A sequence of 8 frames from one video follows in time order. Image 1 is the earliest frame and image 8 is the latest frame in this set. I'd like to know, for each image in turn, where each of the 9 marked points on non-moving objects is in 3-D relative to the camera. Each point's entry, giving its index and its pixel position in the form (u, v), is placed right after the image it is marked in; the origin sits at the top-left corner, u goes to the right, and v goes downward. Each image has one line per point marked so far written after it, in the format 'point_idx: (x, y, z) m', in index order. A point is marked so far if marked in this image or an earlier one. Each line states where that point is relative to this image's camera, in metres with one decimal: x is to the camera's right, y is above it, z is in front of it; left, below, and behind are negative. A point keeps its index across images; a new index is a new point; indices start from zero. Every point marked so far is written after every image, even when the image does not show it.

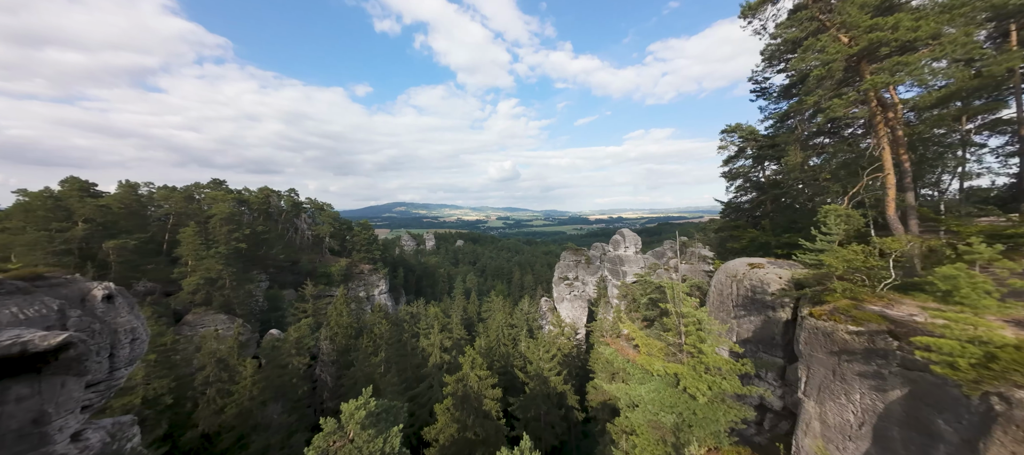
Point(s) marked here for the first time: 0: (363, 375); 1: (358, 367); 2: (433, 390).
0: (-8.1, -8.1, +17.8) m
1: (-8.6, -7.8, +18.2) m
2: (-4.2, -8.7, +17.5) m
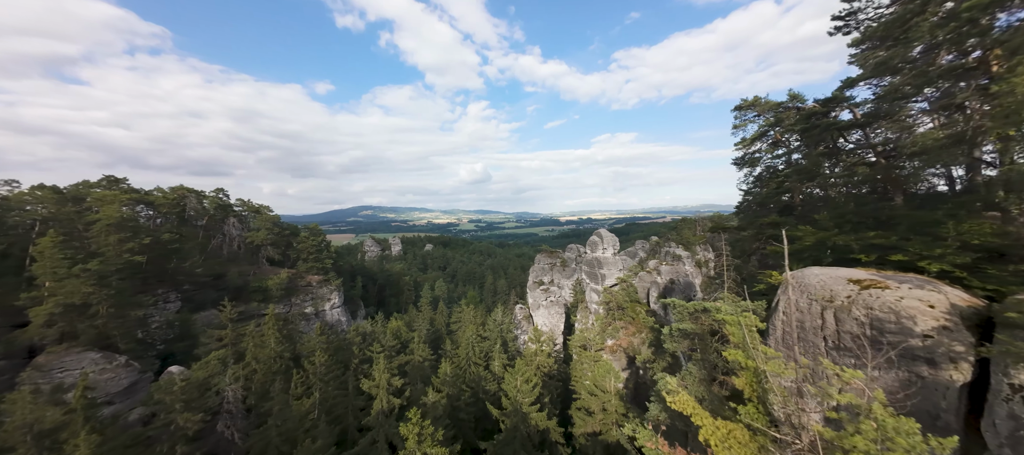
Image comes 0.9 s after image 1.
0: (-9.4, -8.3, +13.2) m
1: (-9.8, -8.0, +13.5) m
2: (-5.4, -8.8, +13.1) m
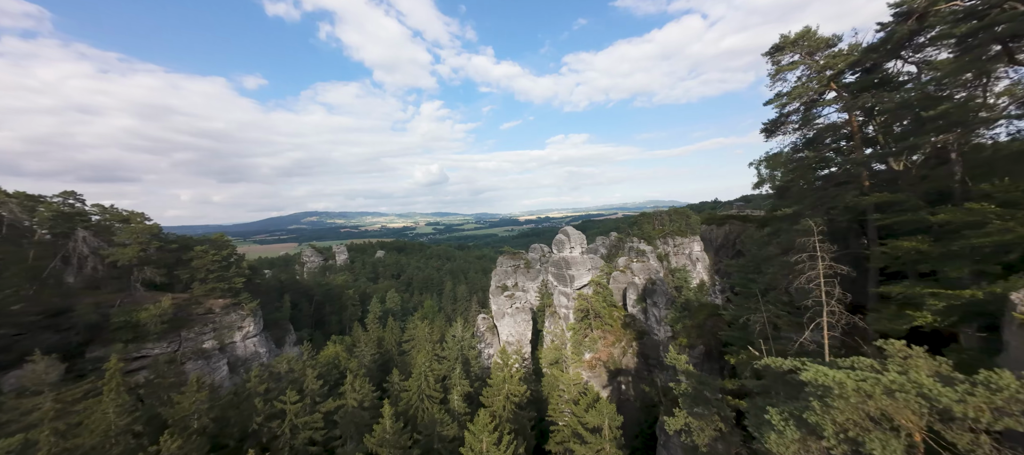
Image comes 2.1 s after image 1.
0: (-10.2, -8.7, +7.2) m
1: (-10.7, -8.3, +7.5) m
2: (-6.3, -9.0, +7.7) m
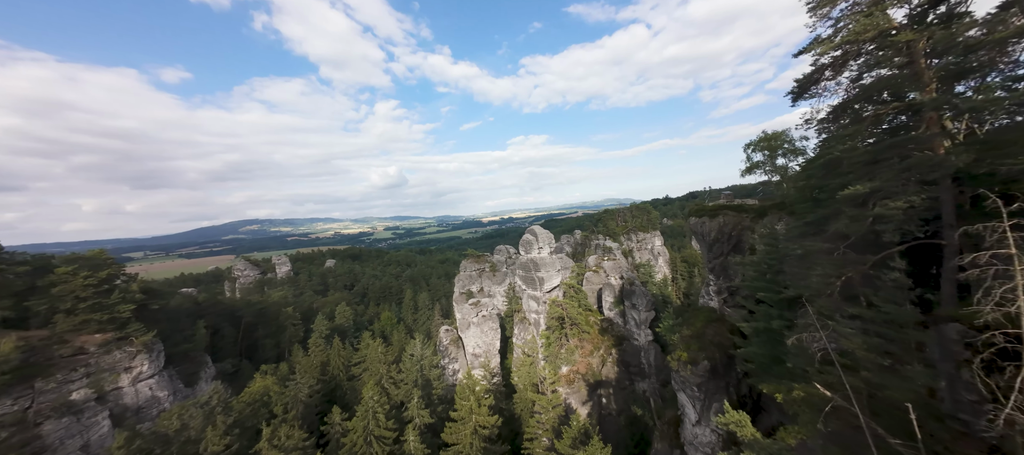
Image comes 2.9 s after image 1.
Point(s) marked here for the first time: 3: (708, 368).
0: (-10.4, -9.0, +2.7) m
1: (-10.9, -8.7, +2.9) m
2: (-6.5, -9.2, +3.6) m
3: (+7.5, -5.4, +12.5) m
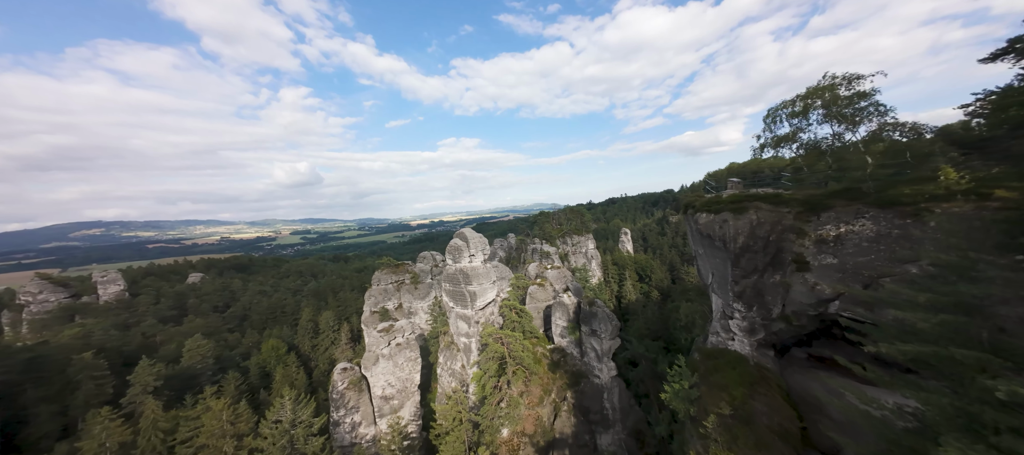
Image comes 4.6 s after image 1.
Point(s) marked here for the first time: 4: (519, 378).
0: (-9.9, -8.9, -6.5) m
1: (-10.4, -8.6, -6.4) m
2: (-6.3, -9.1, -4.8) m
3: (+5.5, -5.4, +6.9) m
4: (+0.3, -8.1, +18.1) m
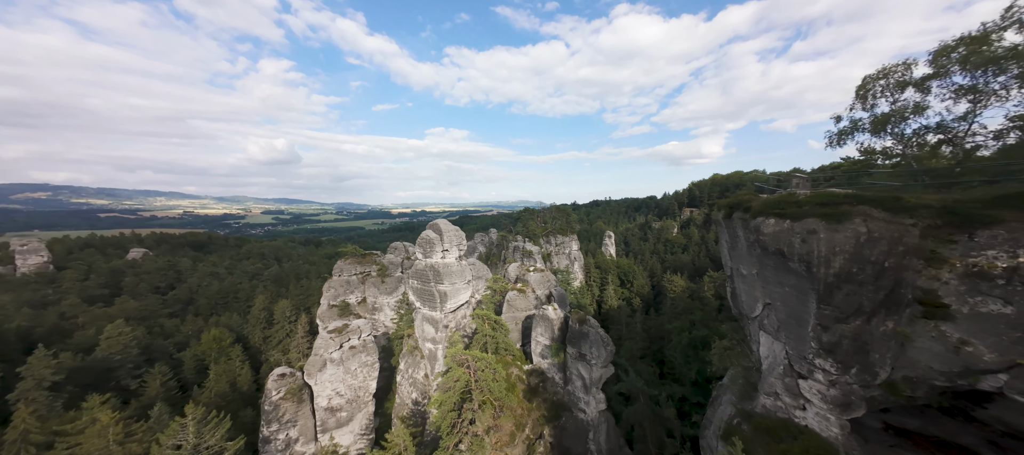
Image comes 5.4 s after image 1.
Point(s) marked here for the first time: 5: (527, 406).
0: (-10.1, -8.2, -10.5) m
1: (-10.6, -7.9, -10.5) m
2: (-6.6, -8.7, -8.7) m
3: (+4.8, -5.6, +3.6) m
4: (-1.2, -7.8, +14.5) m
5: (+0.7, -8.4, +15.3) m
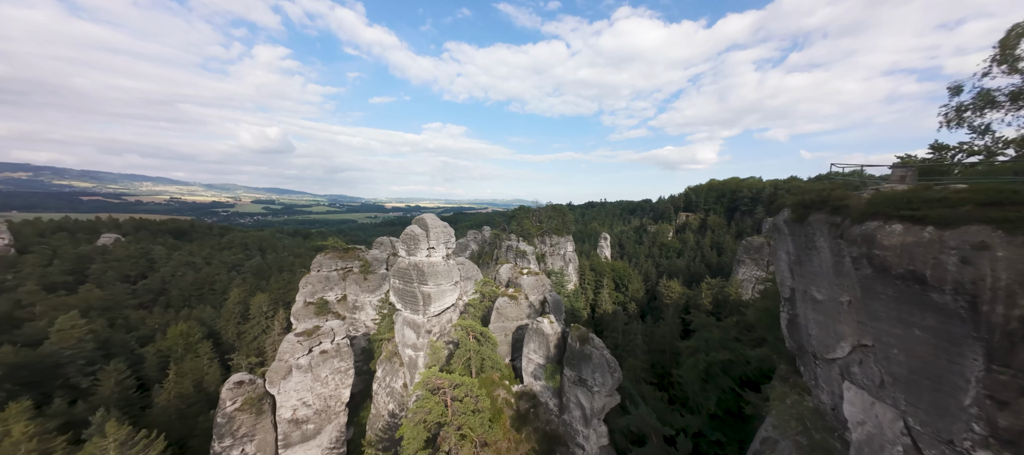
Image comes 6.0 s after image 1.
0: (-10.2, -7.9, -13.1) m
1: (-10.8, -7.5, -13.1) m
2: (-6.8, -8.5, -11.2) m
3: (+4.5, -5.8, +1.2) m
4: (-1.8, -7.7, +12.1) m
5: (+0.1, -8.3, +12.9) m
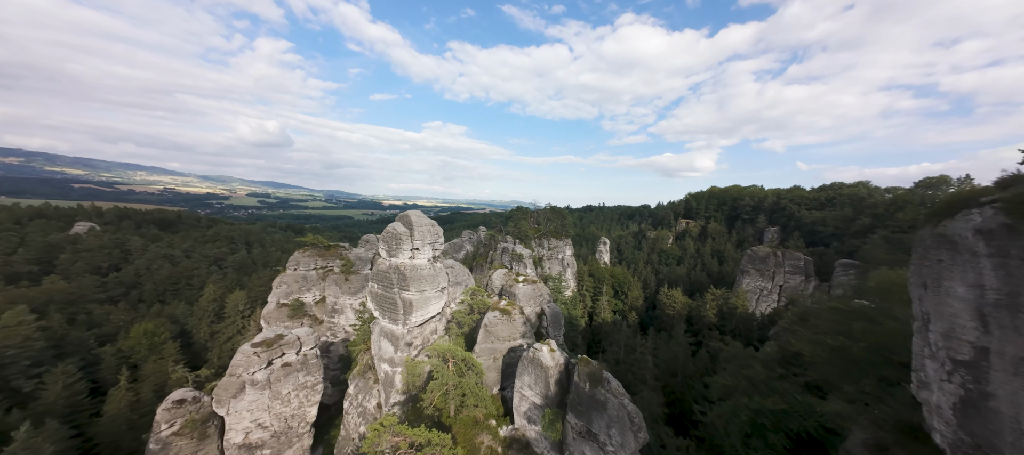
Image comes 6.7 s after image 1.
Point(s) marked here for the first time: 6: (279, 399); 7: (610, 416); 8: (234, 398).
0: (-10.5, -7.5, -16.1) m
1: (-11.0, -7.1, -16.1) m
2: (-7.1, -8.1, -14.2) m
3: (+4.2, -5.9, -1.7) m
4: (-2.2, -7.6, +9.1) m
5: (-0.4, -8.3, +10.0) m
6: (-14.0, -10.4, +19.7) m
7: (+2.6, -5.1, +9.1) m
8: (-16.1, -9.5, +18.9) m
